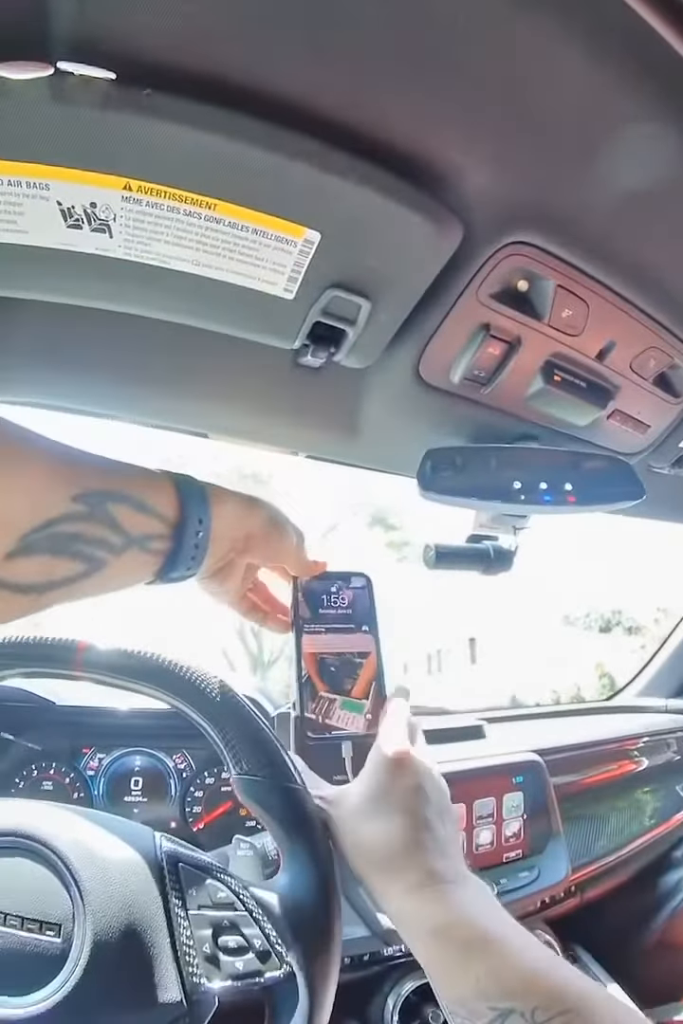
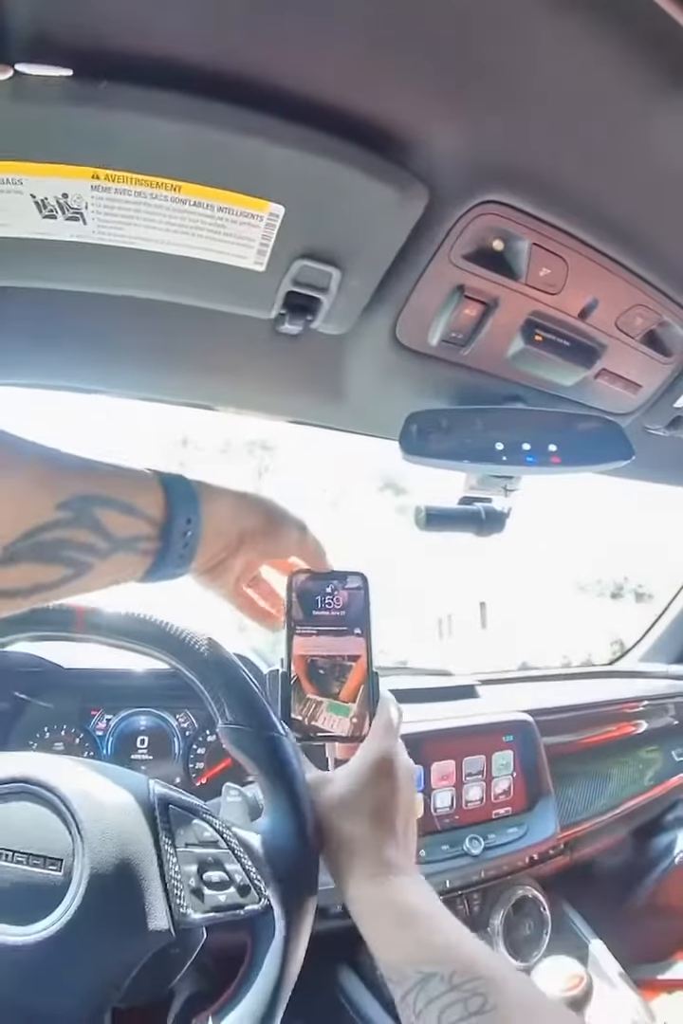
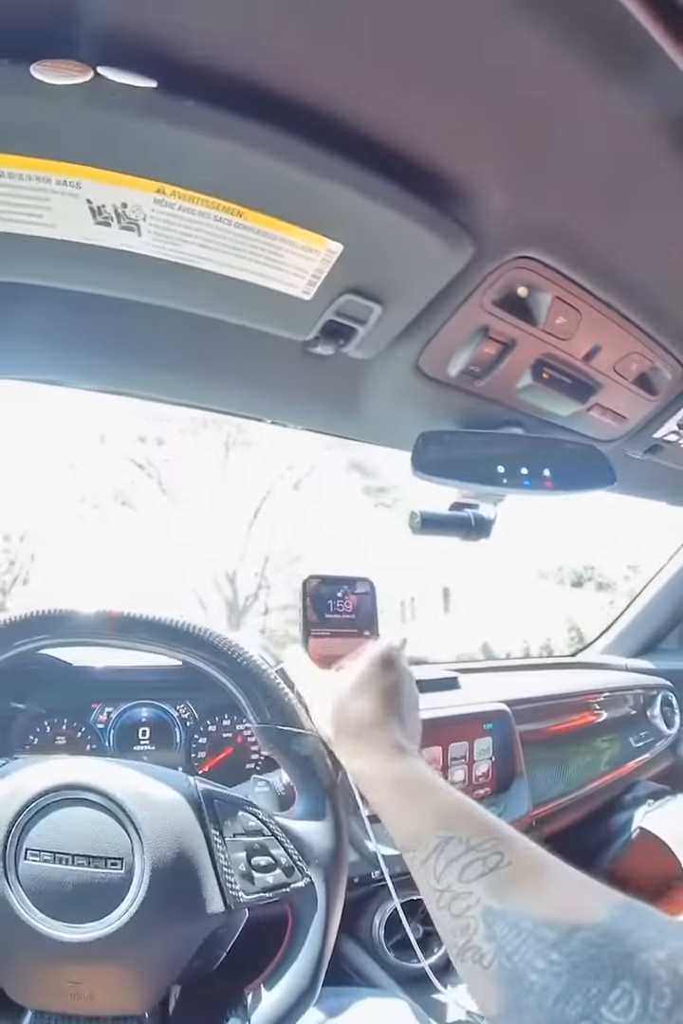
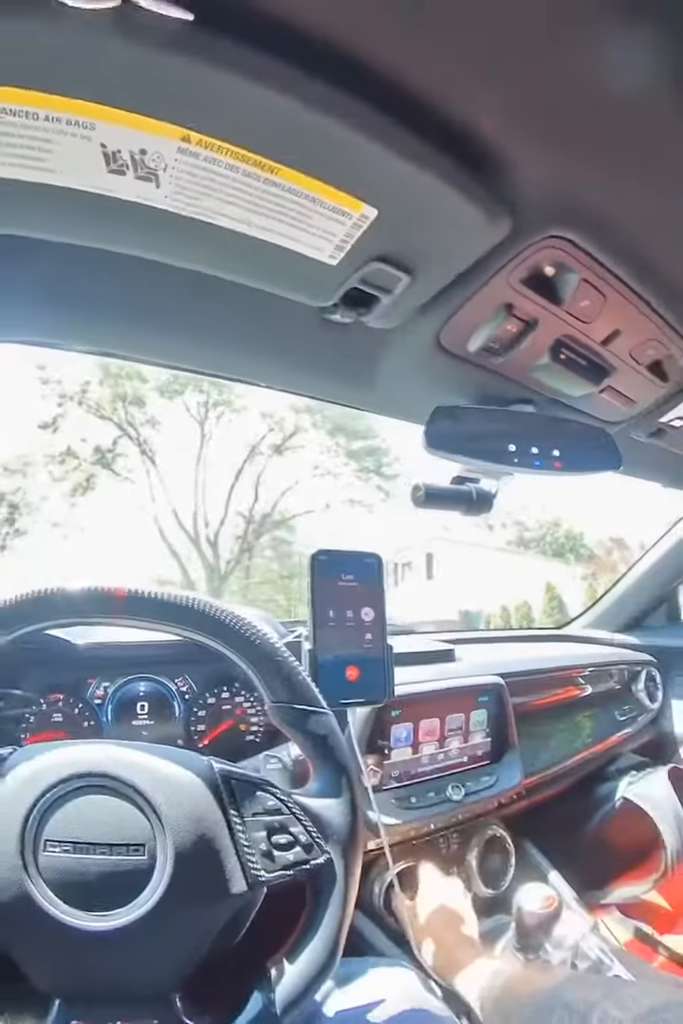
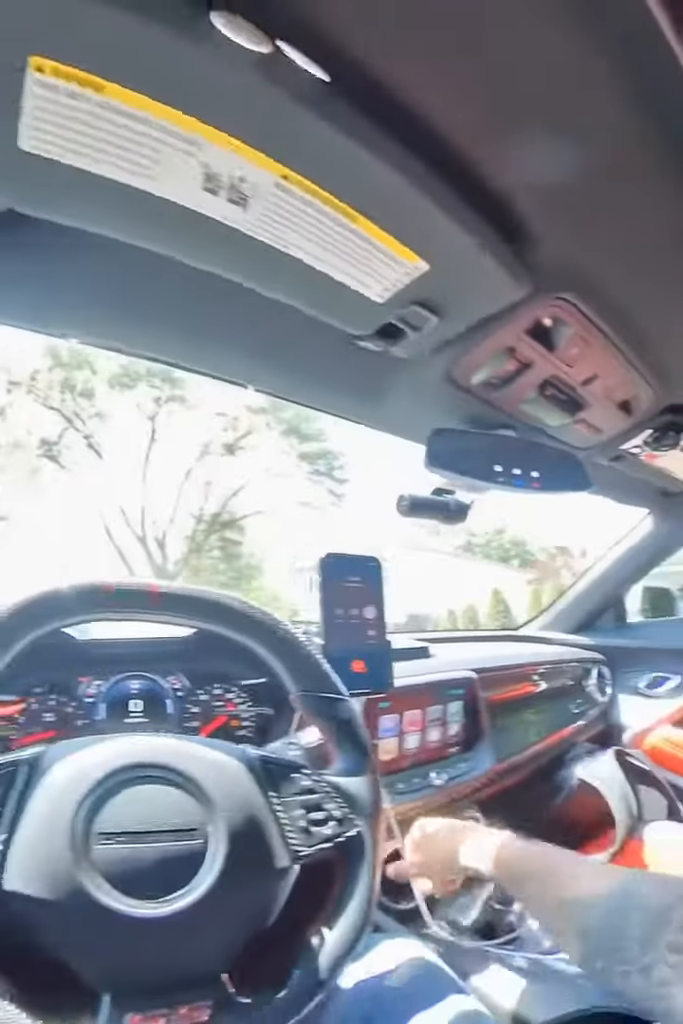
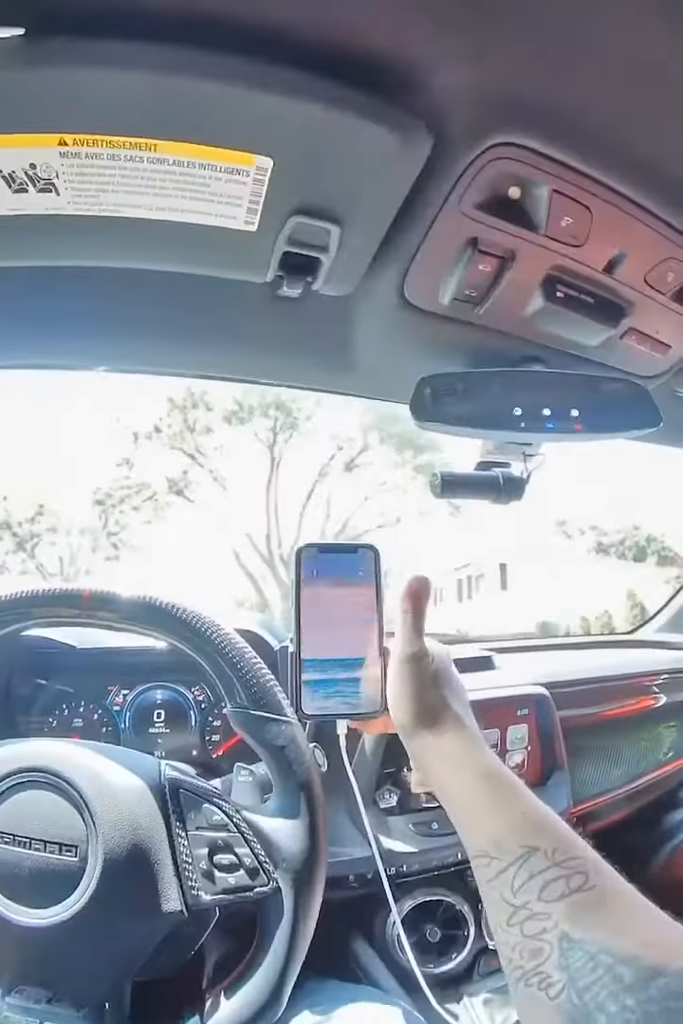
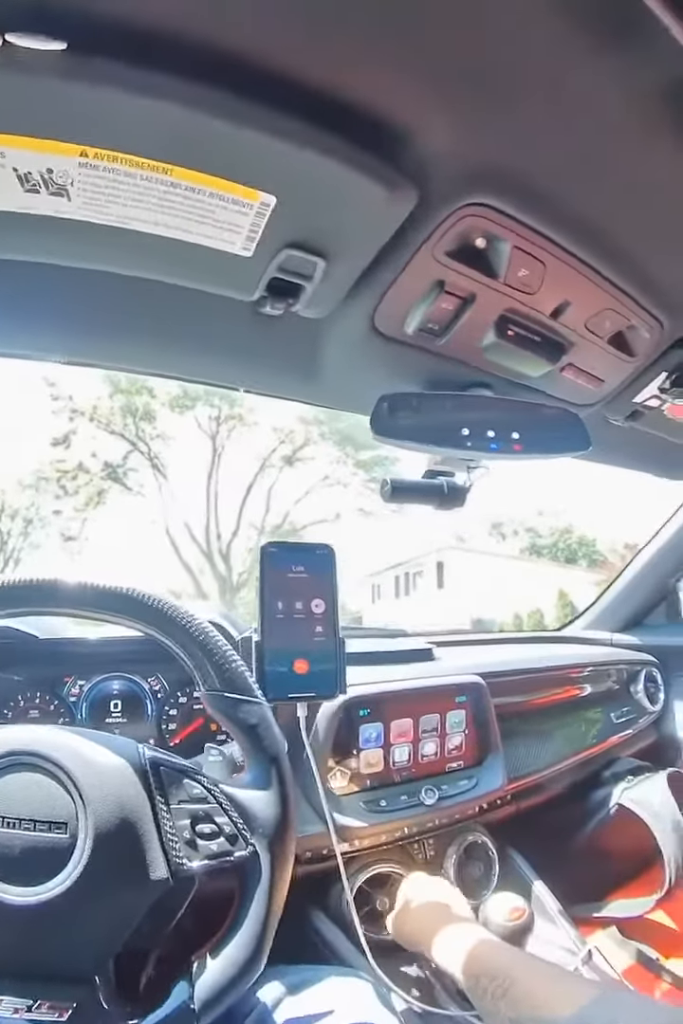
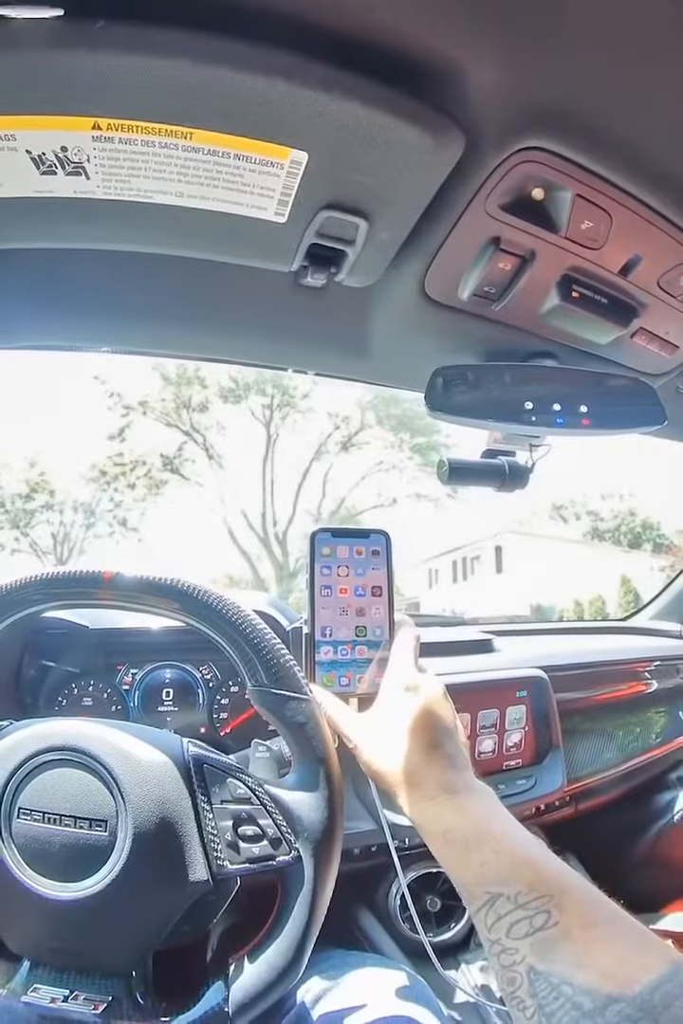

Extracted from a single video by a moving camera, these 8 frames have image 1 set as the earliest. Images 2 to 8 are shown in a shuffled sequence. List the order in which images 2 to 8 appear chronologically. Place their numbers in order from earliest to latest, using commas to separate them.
2, 3, 6, 8, 4, 7, 5
